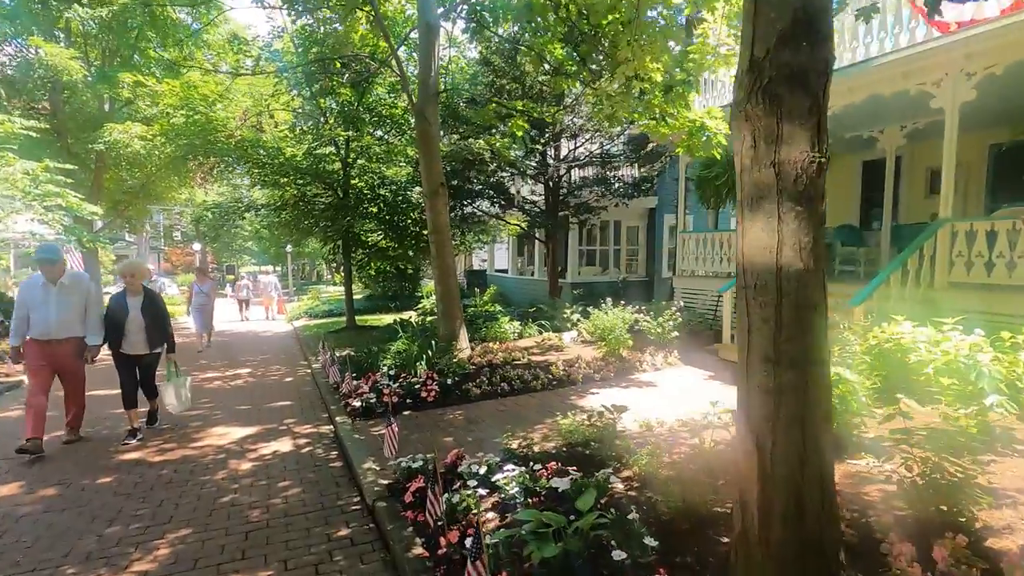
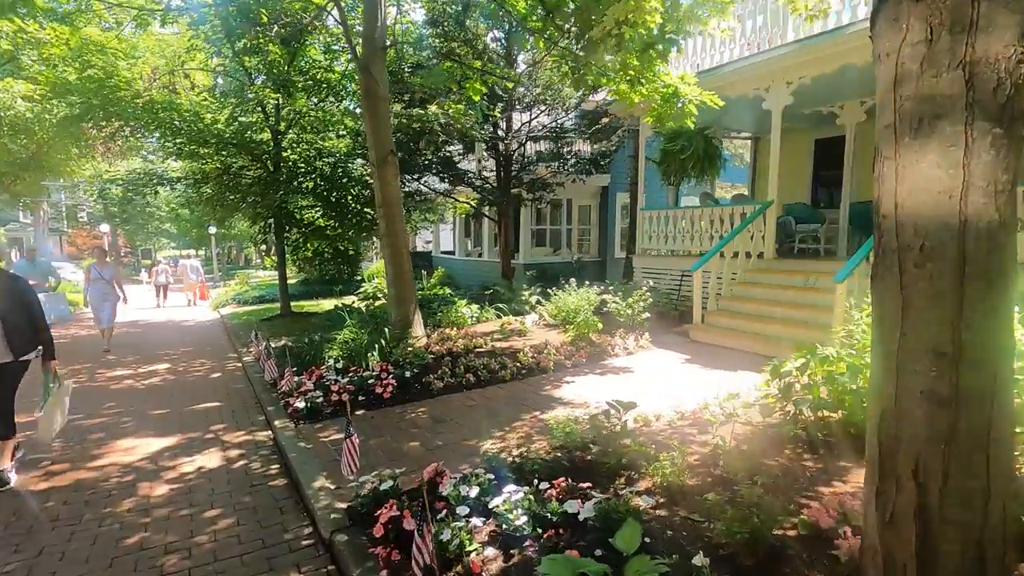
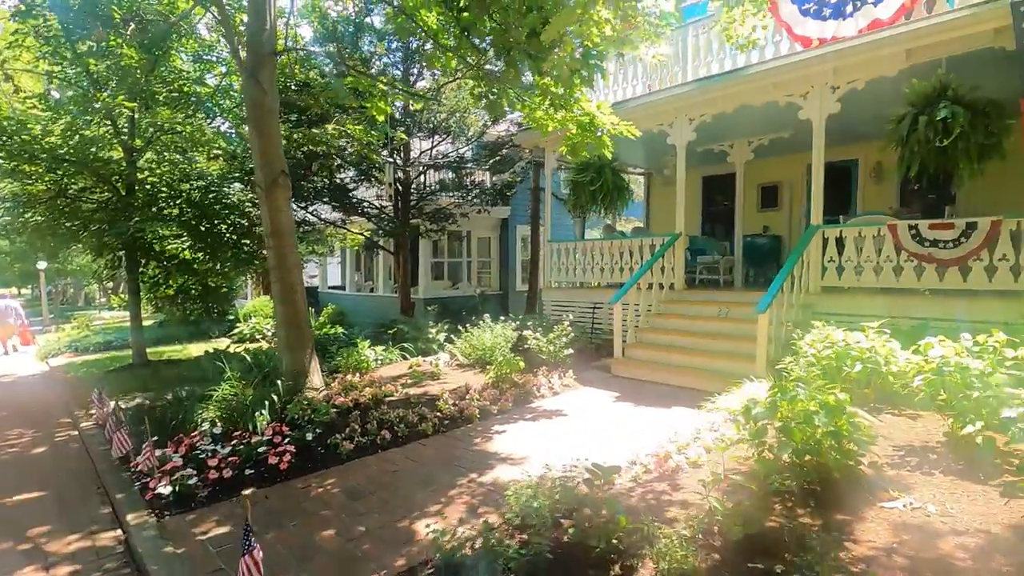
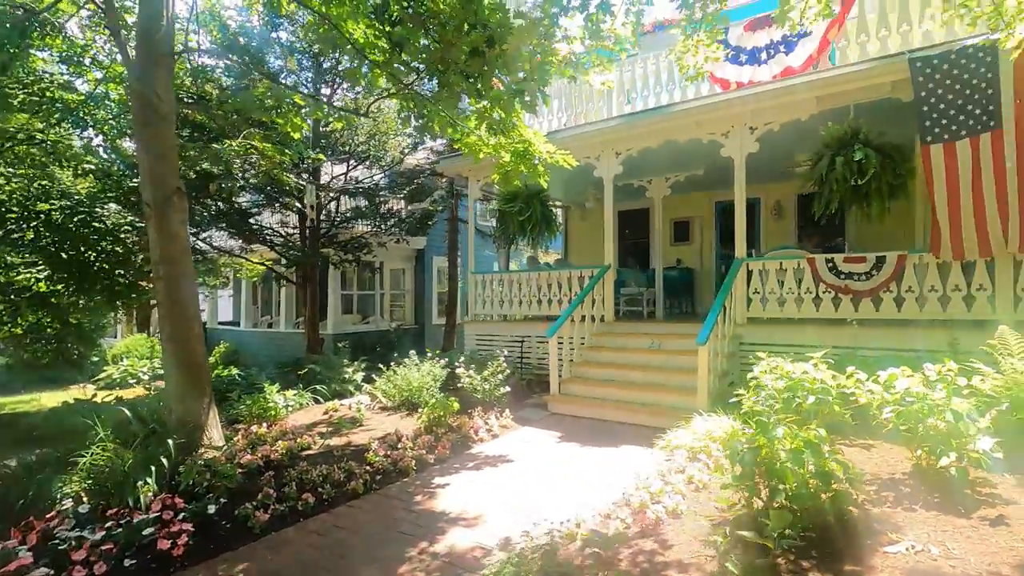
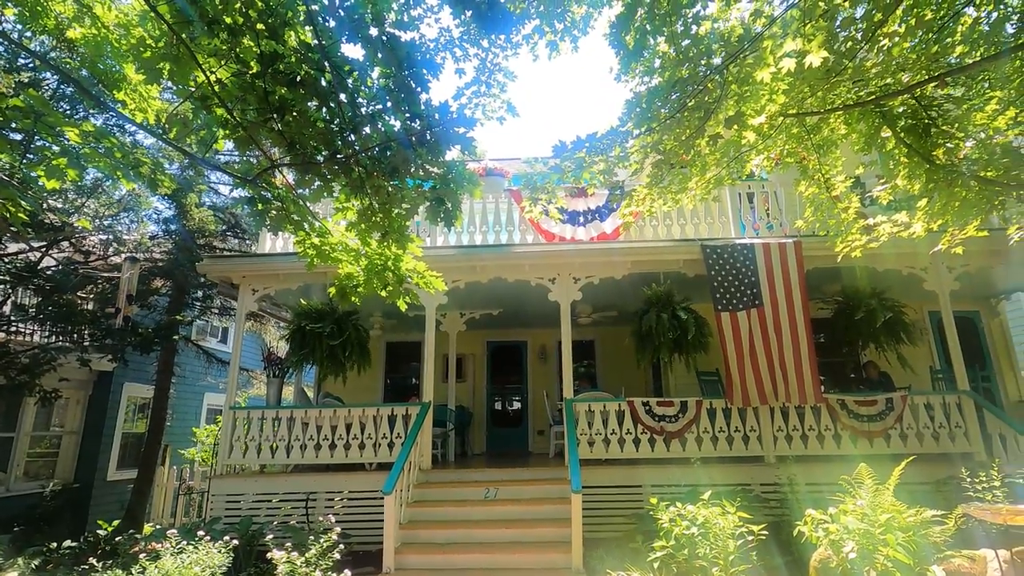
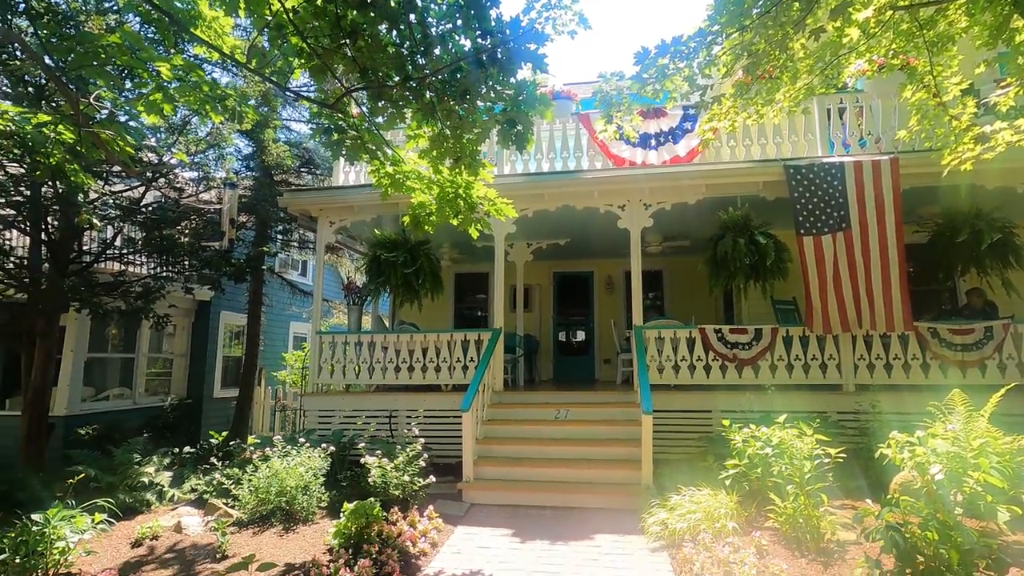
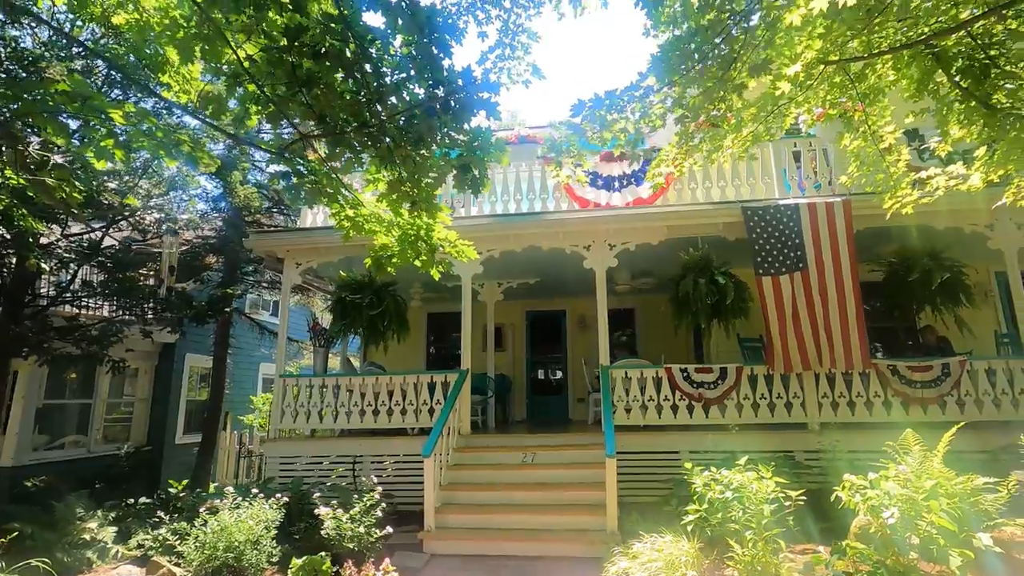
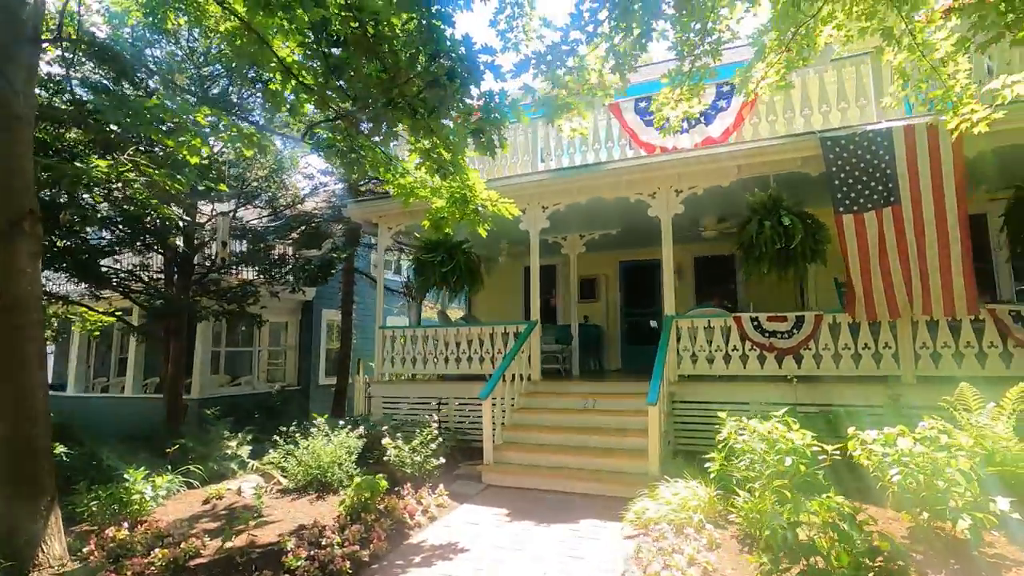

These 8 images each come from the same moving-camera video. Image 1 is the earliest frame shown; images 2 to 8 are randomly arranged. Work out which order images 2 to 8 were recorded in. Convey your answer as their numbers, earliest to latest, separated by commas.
2, 3, 4, 8, 7, 5, 6
